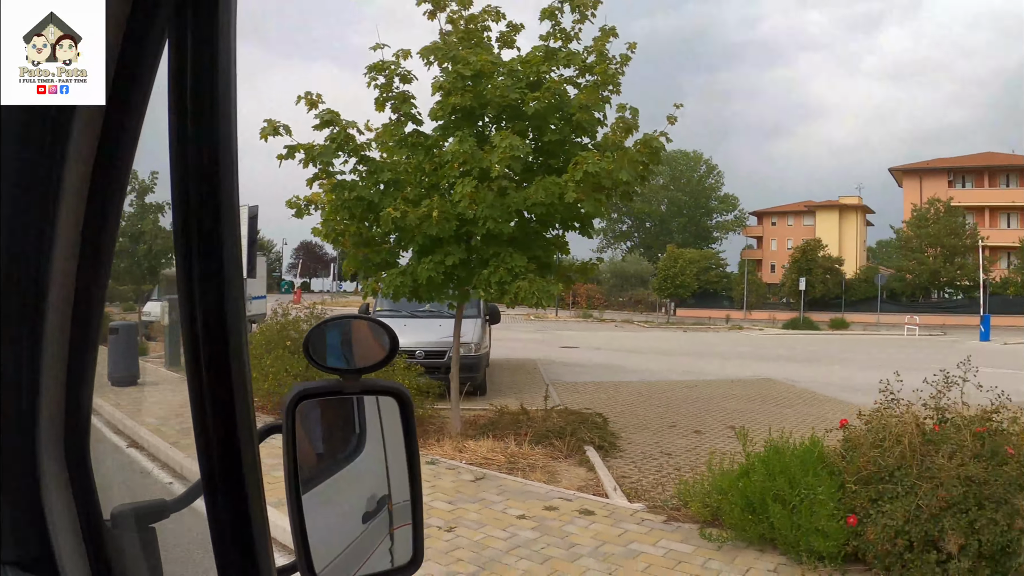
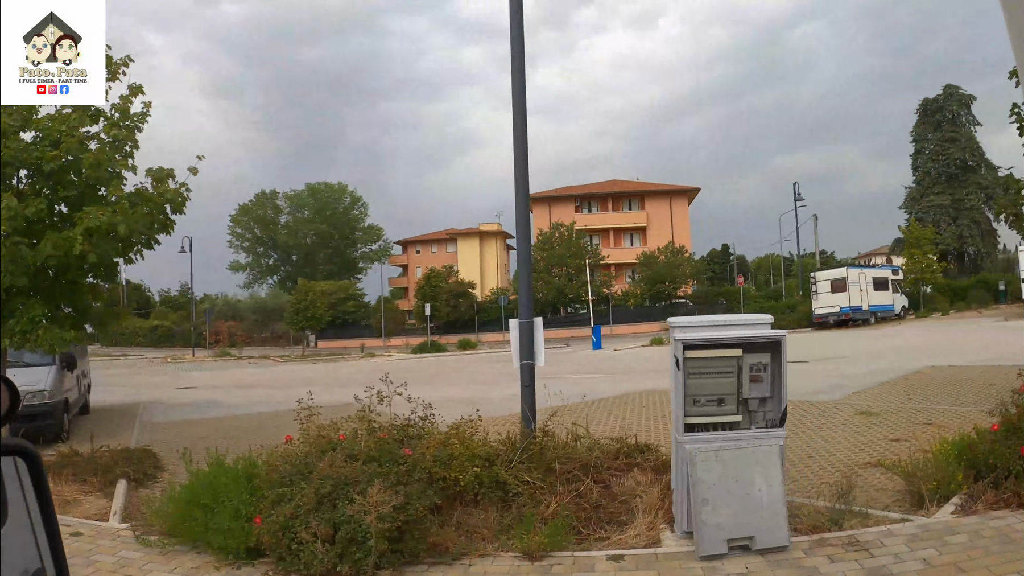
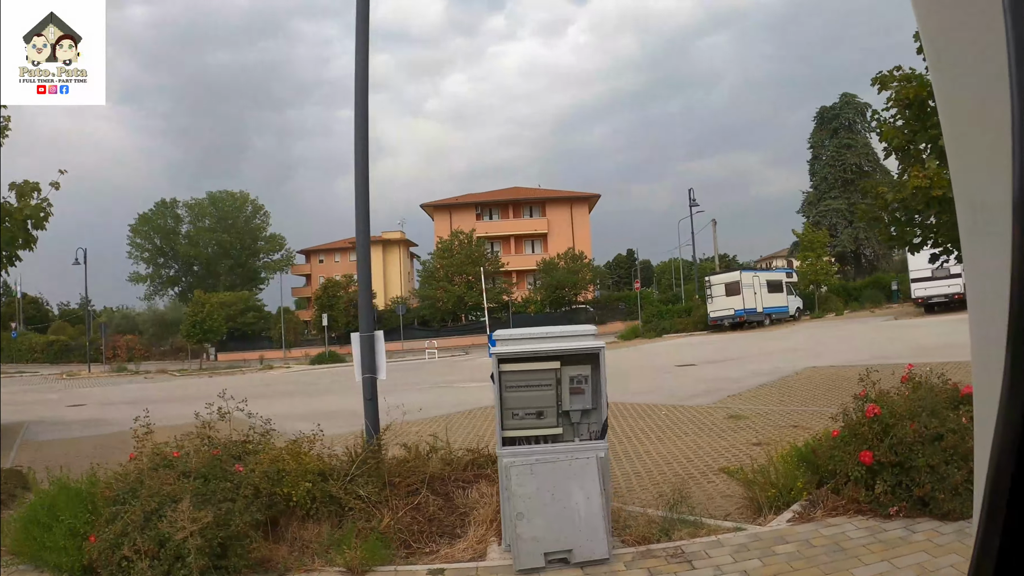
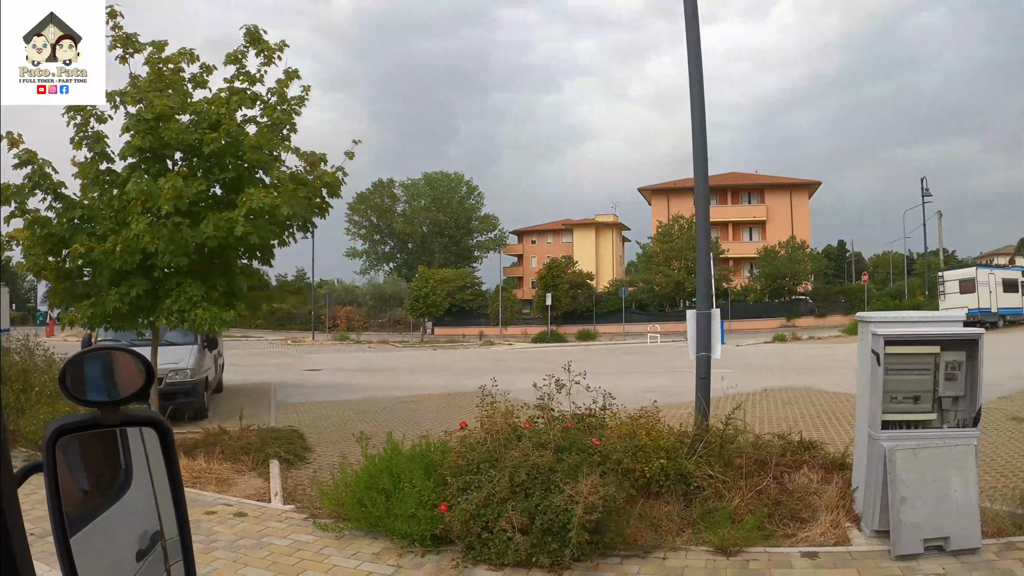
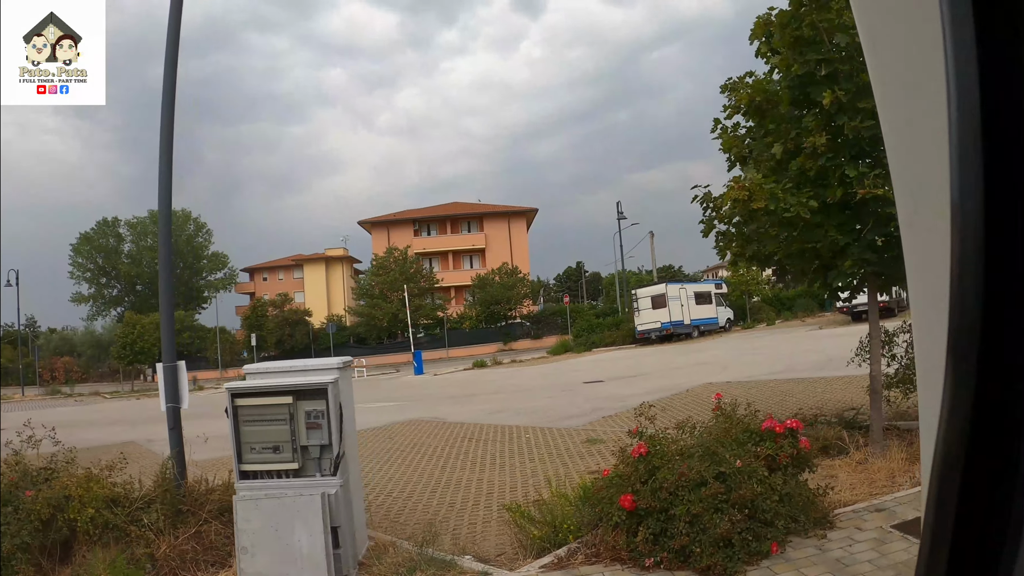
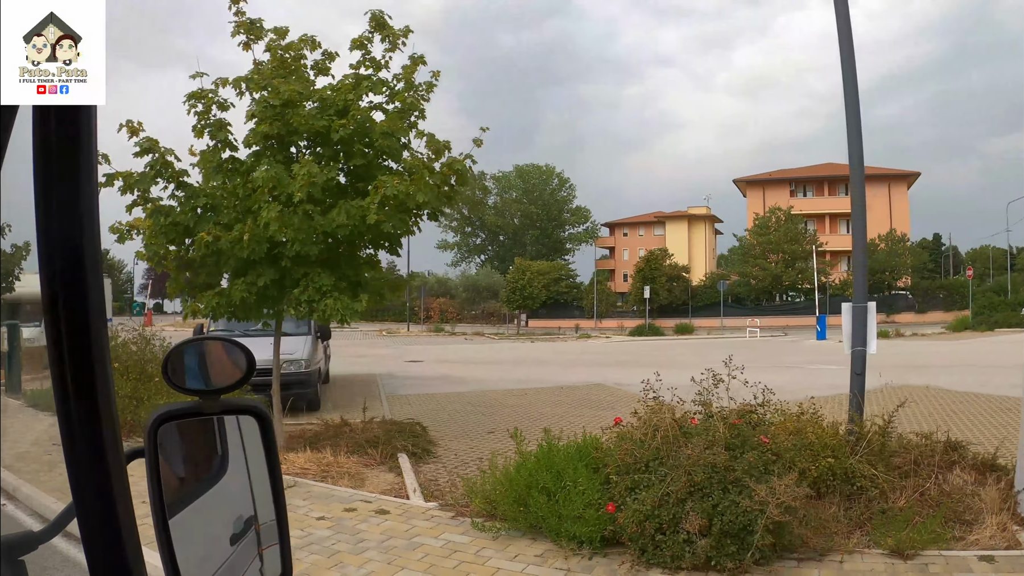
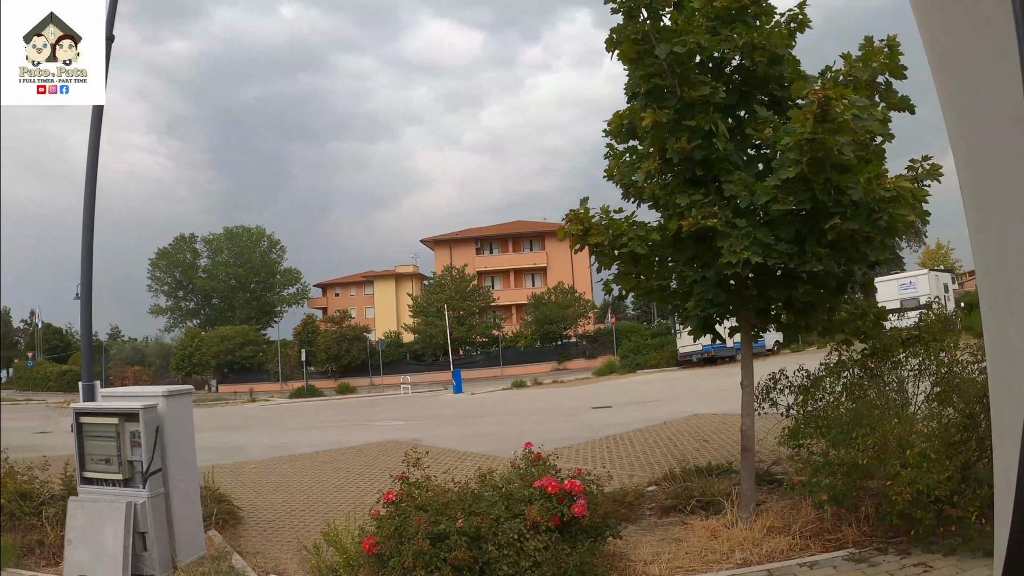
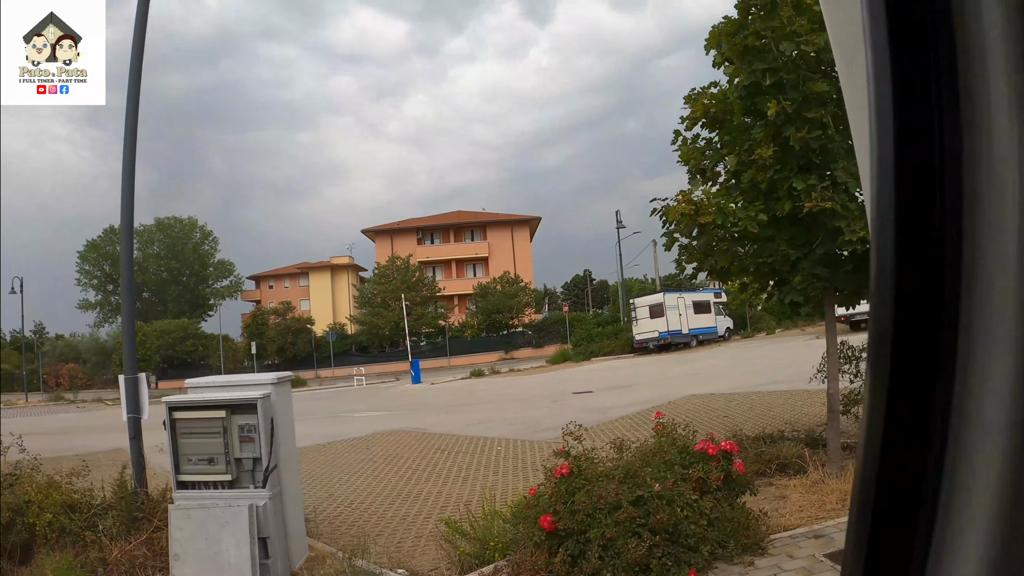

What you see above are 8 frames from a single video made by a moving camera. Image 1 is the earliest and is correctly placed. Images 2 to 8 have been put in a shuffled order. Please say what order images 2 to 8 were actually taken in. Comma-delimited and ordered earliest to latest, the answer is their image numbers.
6, 4, 2, 3, 5, 8, 7
